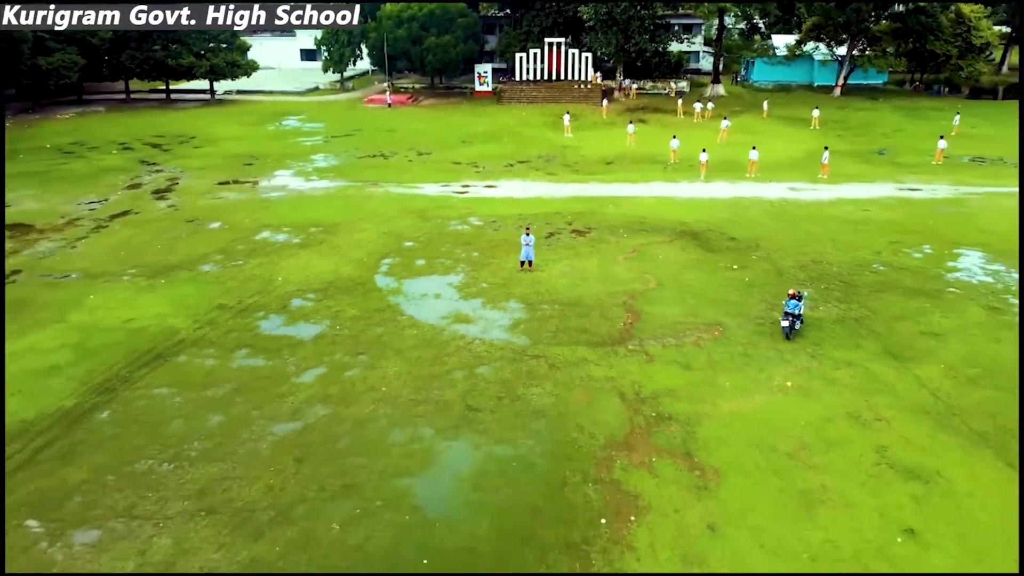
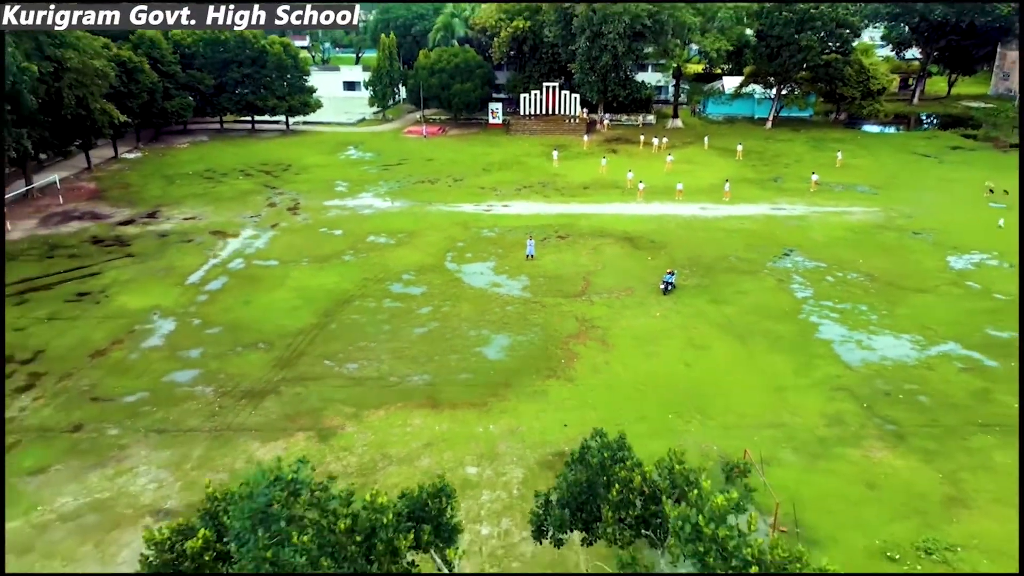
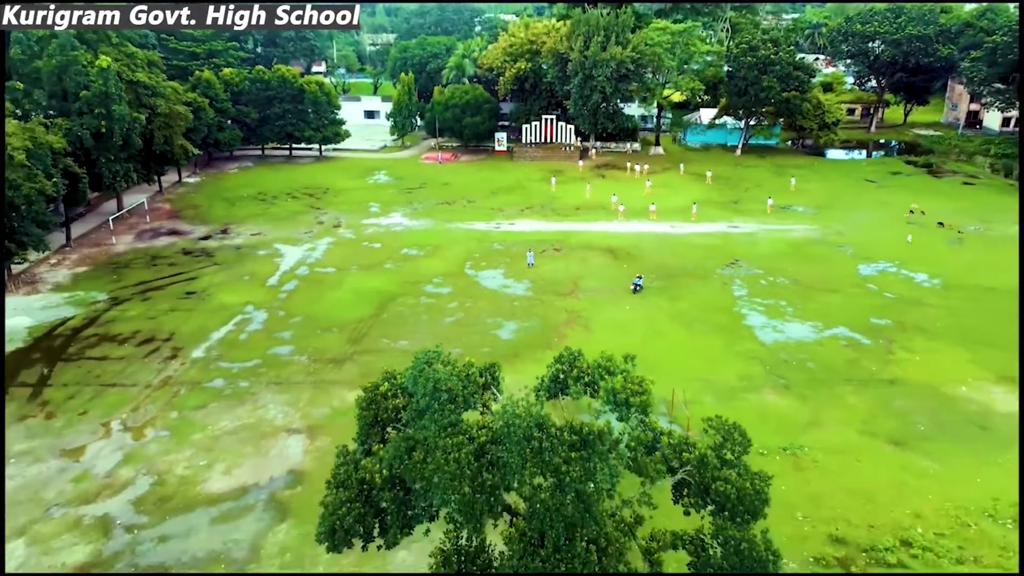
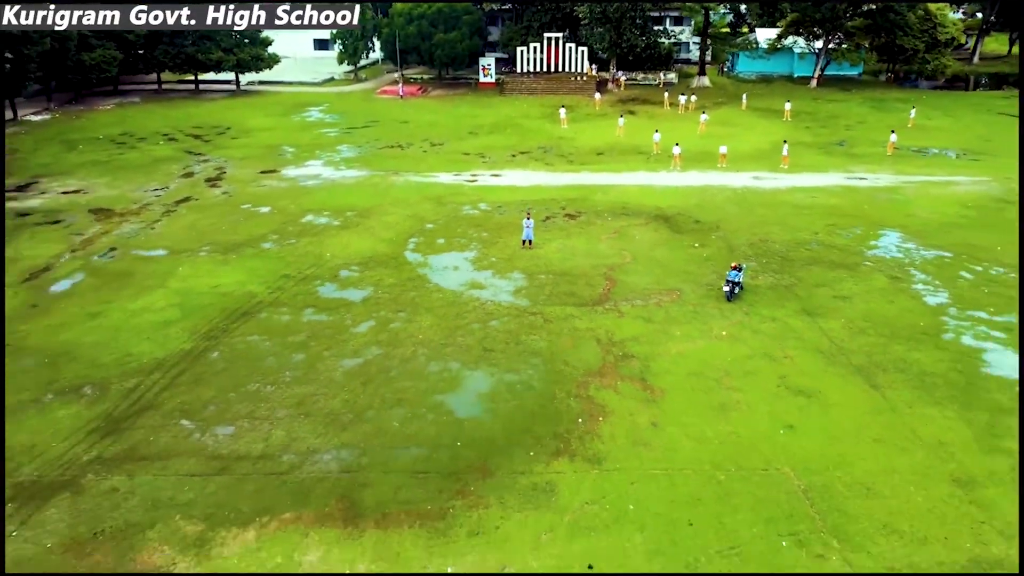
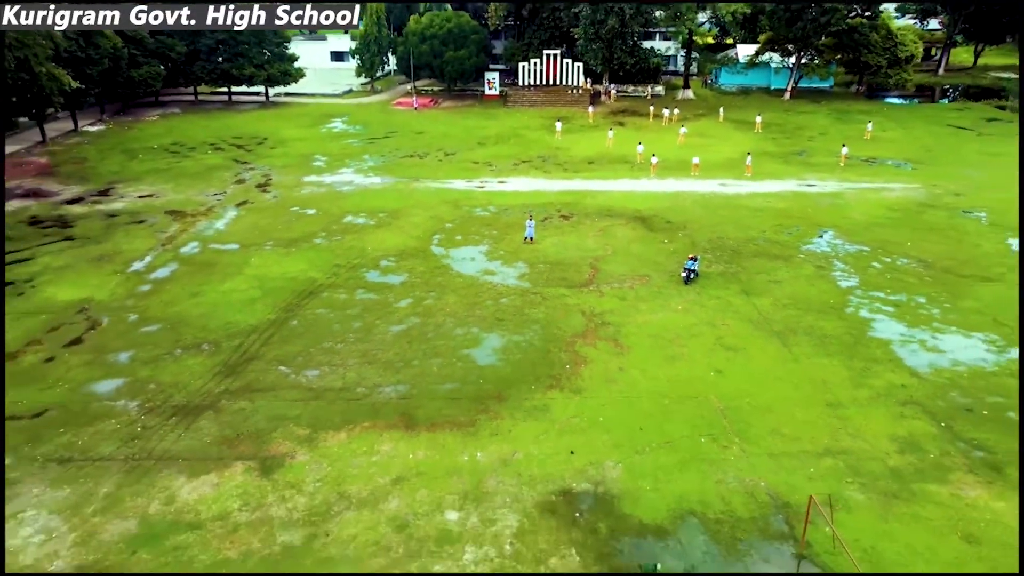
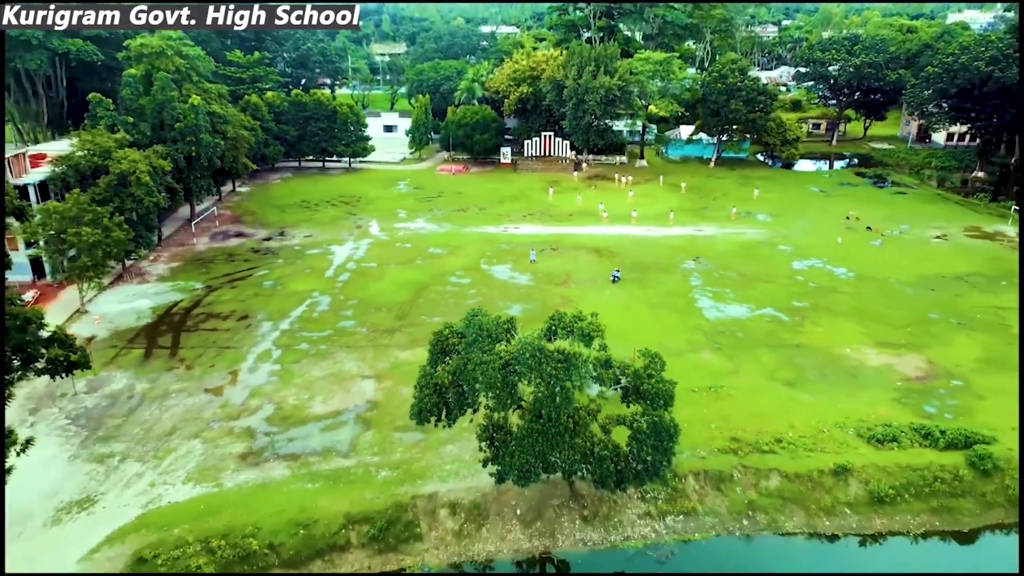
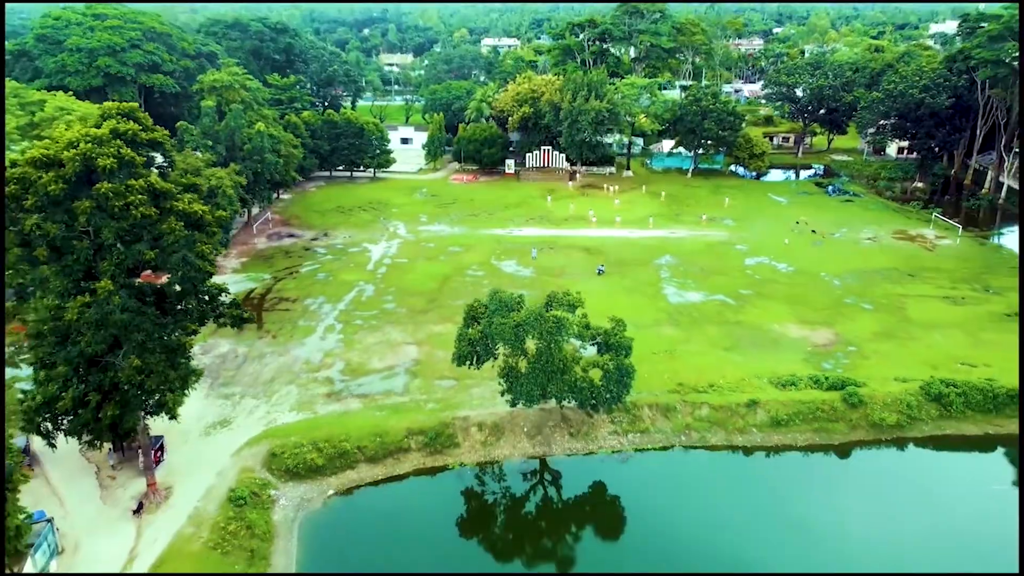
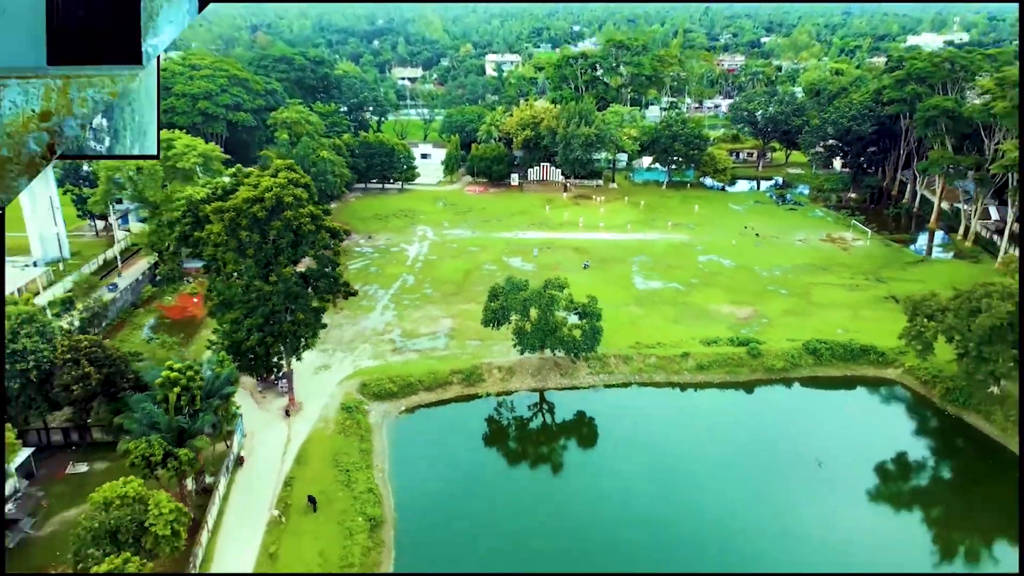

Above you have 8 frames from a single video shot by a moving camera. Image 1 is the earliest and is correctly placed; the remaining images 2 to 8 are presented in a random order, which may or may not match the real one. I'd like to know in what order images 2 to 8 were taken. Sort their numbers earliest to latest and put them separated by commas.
4, 5, 2, 3, 6, 7, 8
